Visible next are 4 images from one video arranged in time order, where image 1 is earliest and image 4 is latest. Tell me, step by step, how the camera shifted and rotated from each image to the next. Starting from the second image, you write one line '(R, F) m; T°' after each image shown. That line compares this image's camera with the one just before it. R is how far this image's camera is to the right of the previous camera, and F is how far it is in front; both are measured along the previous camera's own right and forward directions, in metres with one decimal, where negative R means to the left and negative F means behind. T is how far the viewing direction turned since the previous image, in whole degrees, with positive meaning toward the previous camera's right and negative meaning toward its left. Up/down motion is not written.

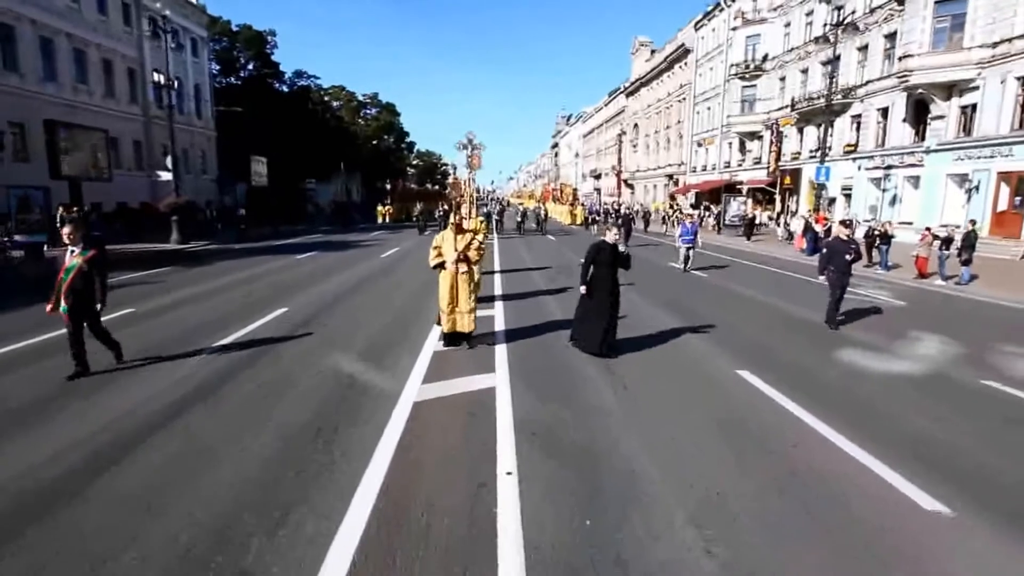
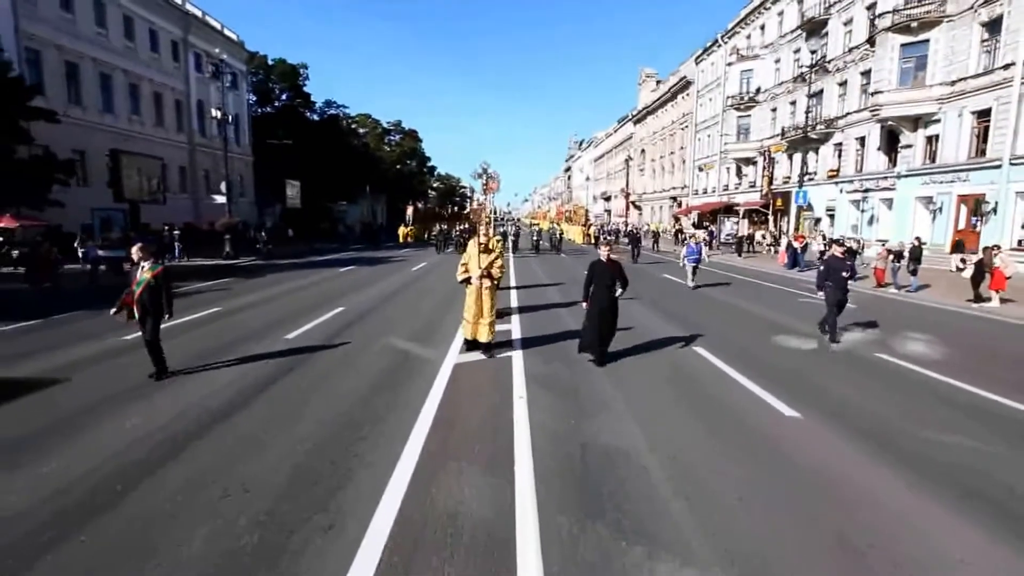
(0.0, -1.9) m; -1°
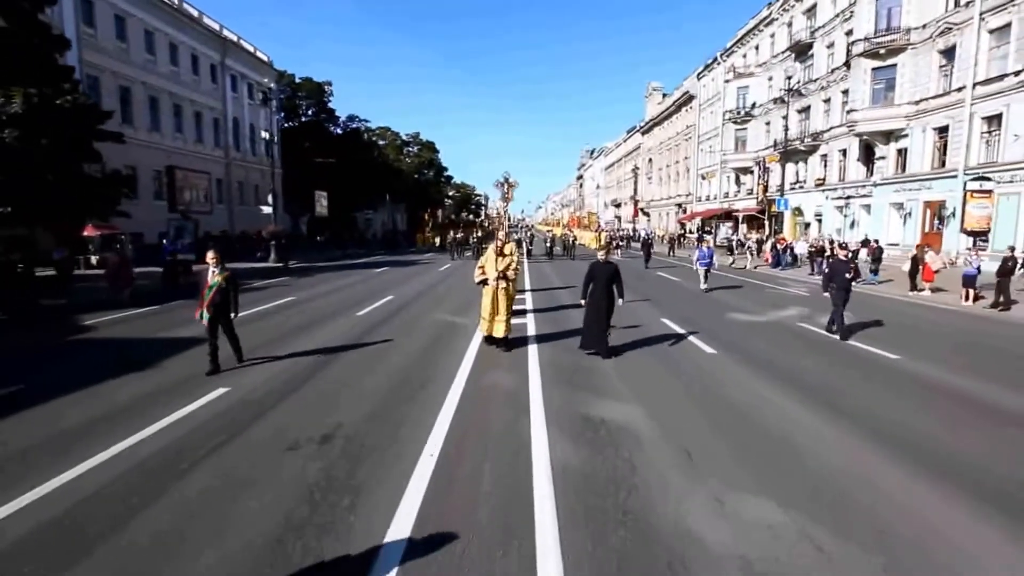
(0.0, -2.2) m; -1°
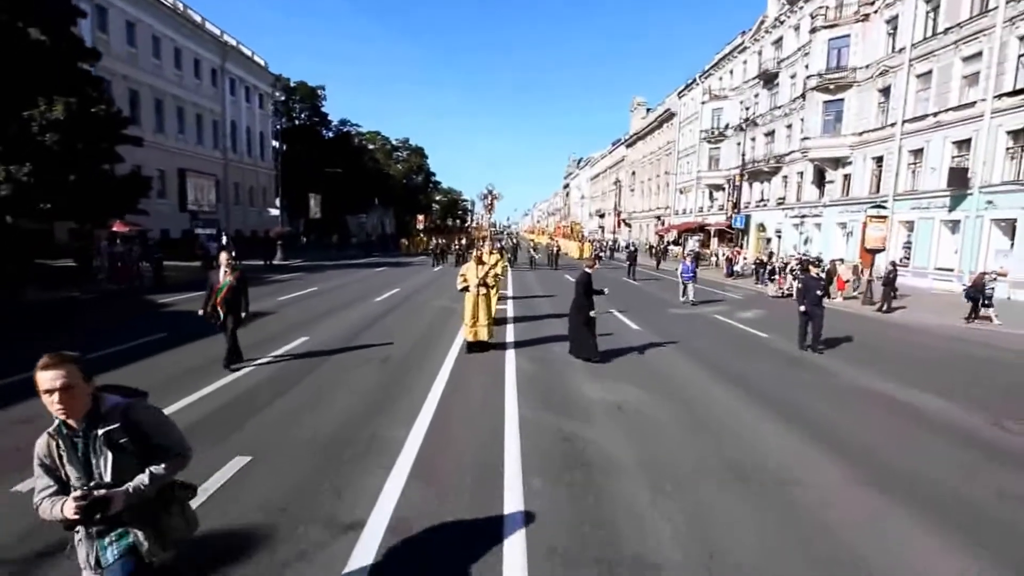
(+0.1, -1.8) m; +1°
